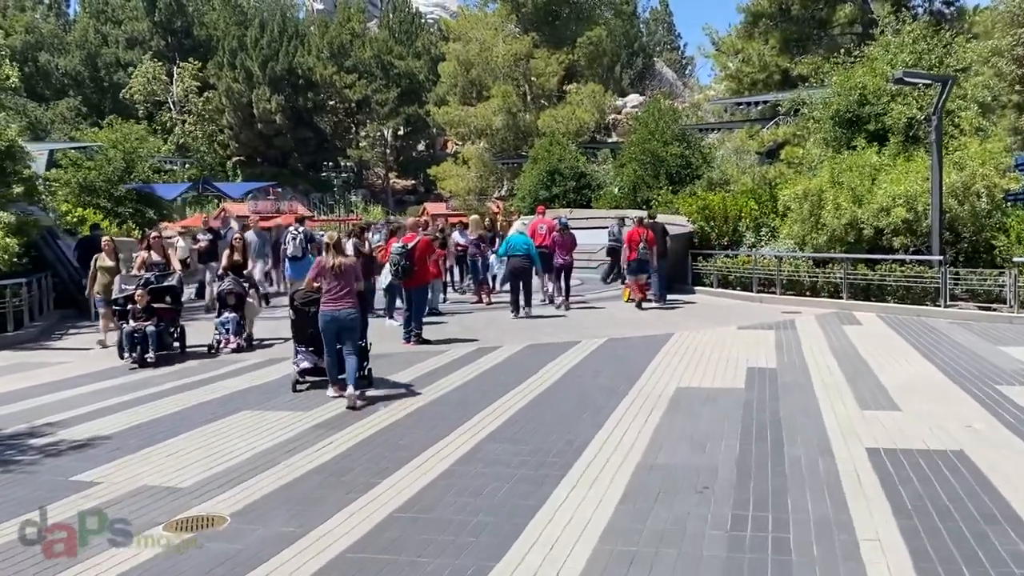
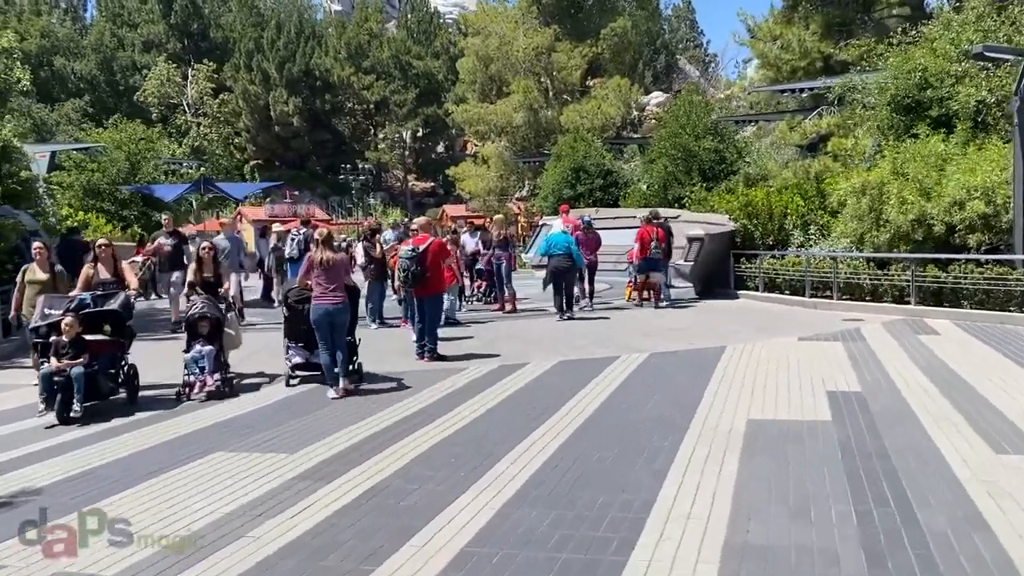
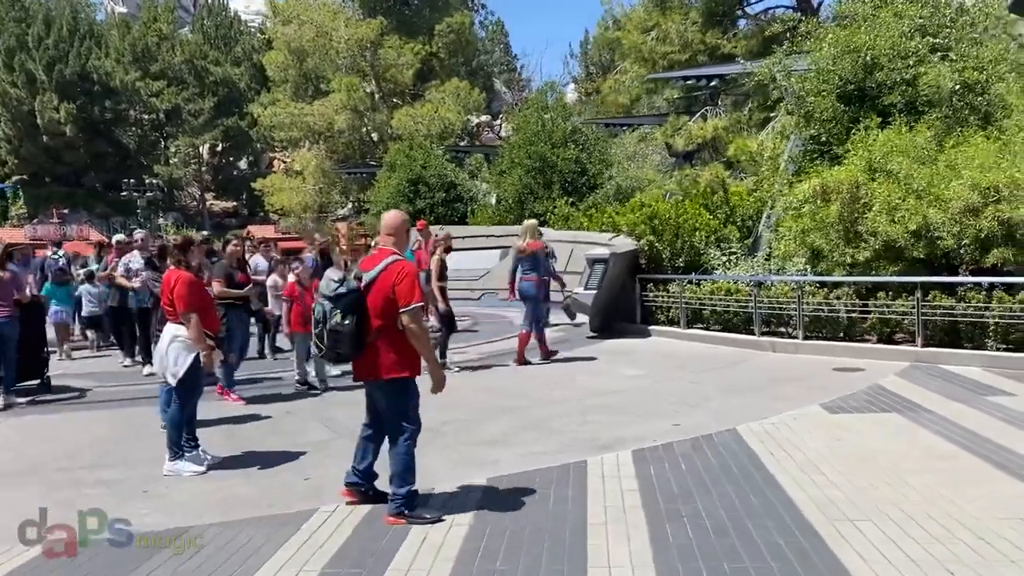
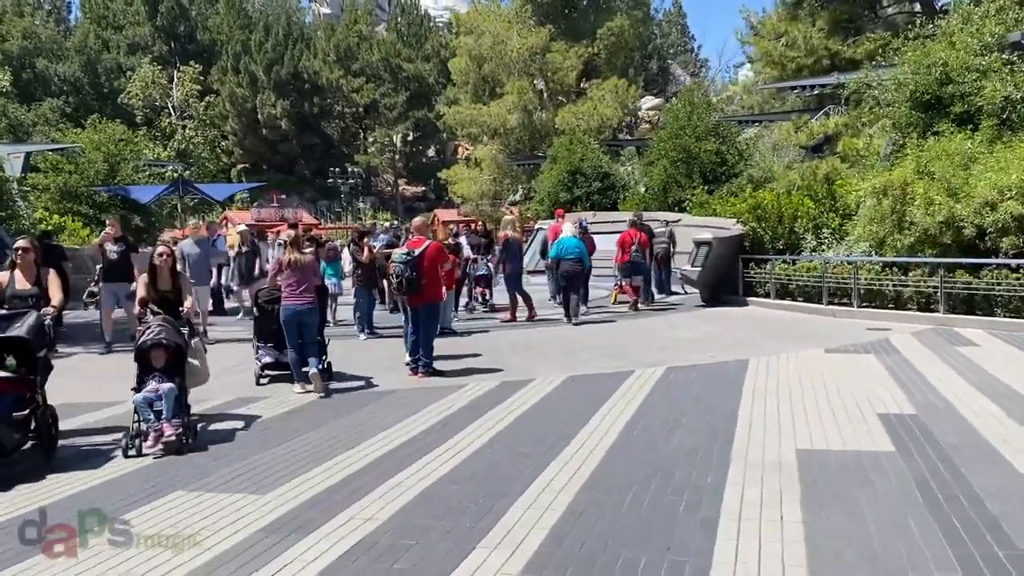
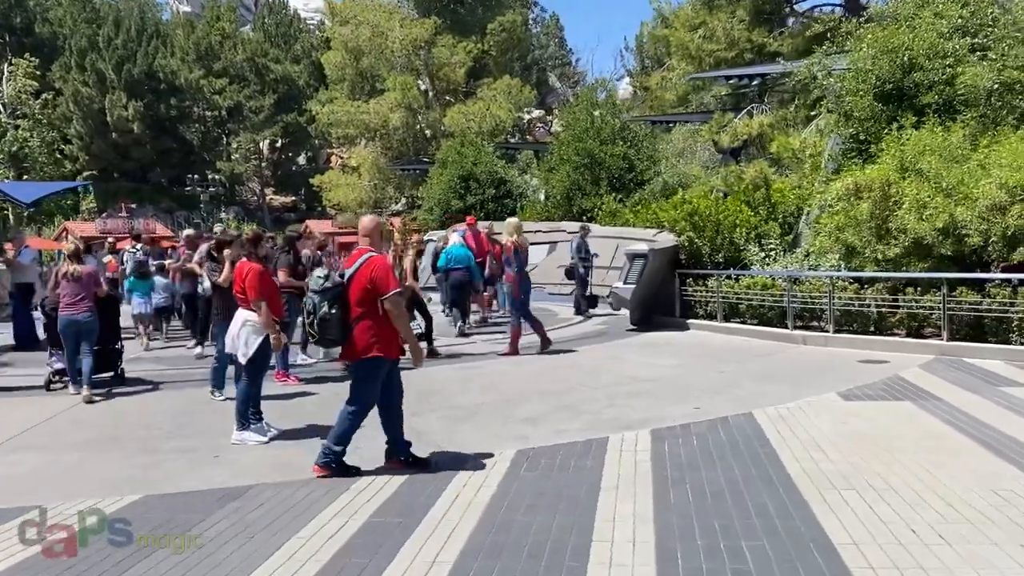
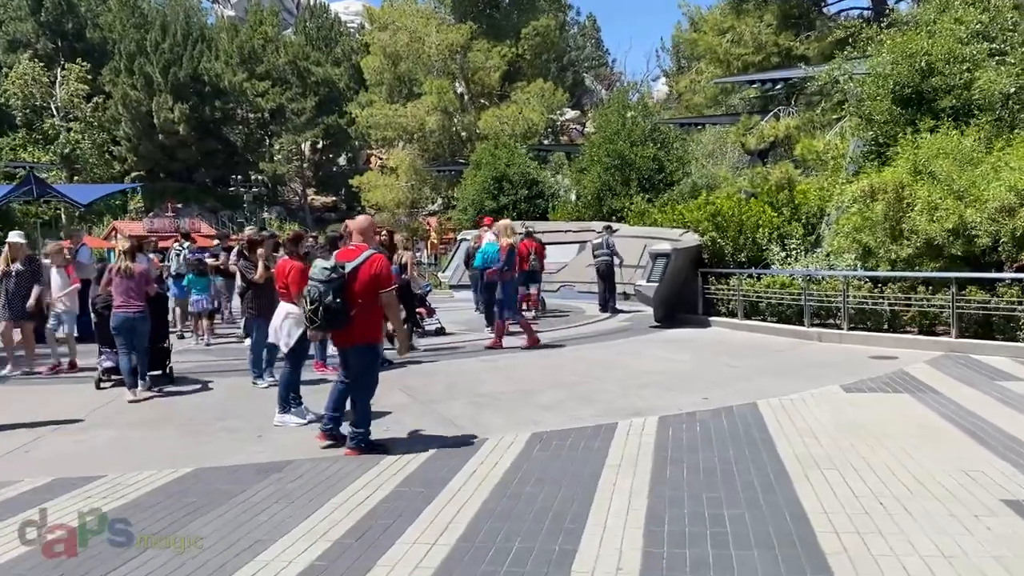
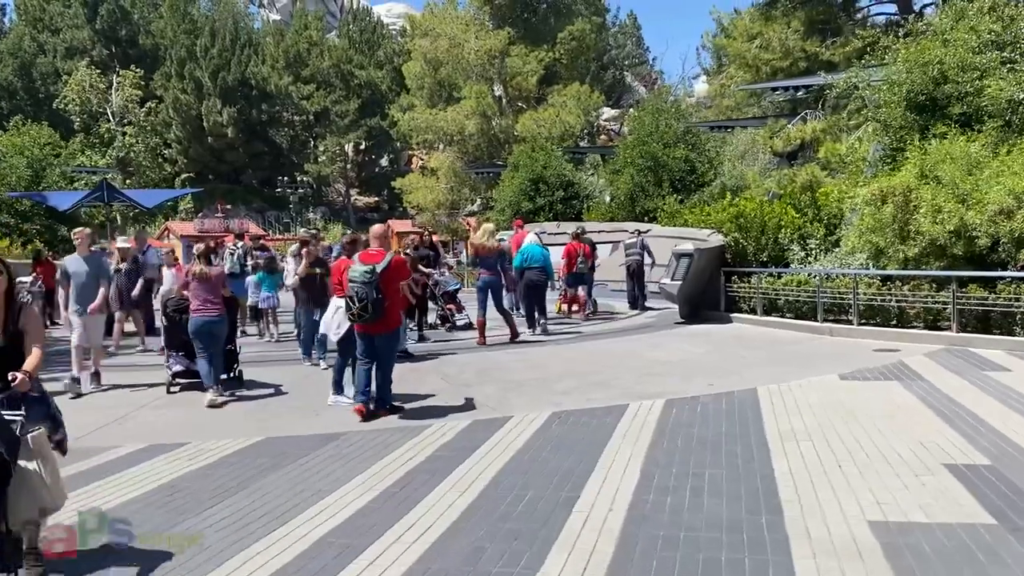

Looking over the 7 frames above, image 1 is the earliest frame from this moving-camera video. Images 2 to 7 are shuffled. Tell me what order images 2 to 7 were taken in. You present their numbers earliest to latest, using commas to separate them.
2, 4, 7, 6, 5, 3
